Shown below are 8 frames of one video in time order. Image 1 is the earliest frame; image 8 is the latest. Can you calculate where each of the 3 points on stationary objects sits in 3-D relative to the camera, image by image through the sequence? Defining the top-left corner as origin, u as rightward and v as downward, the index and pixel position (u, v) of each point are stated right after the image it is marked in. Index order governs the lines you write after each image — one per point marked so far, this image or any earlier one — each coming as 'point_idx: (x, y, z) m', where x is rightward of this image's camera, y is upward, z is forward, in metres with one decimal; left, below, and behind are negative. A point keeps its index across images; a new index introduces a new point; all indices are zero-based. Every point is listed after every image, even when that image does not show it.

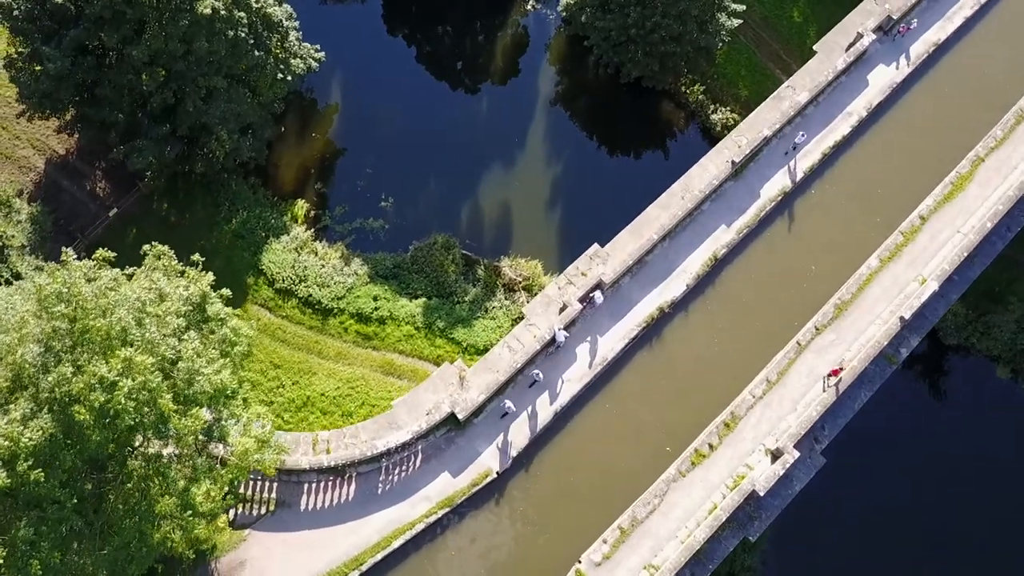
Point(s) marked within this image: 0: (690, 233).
0: (+4.1, +1.3, +18.5) m
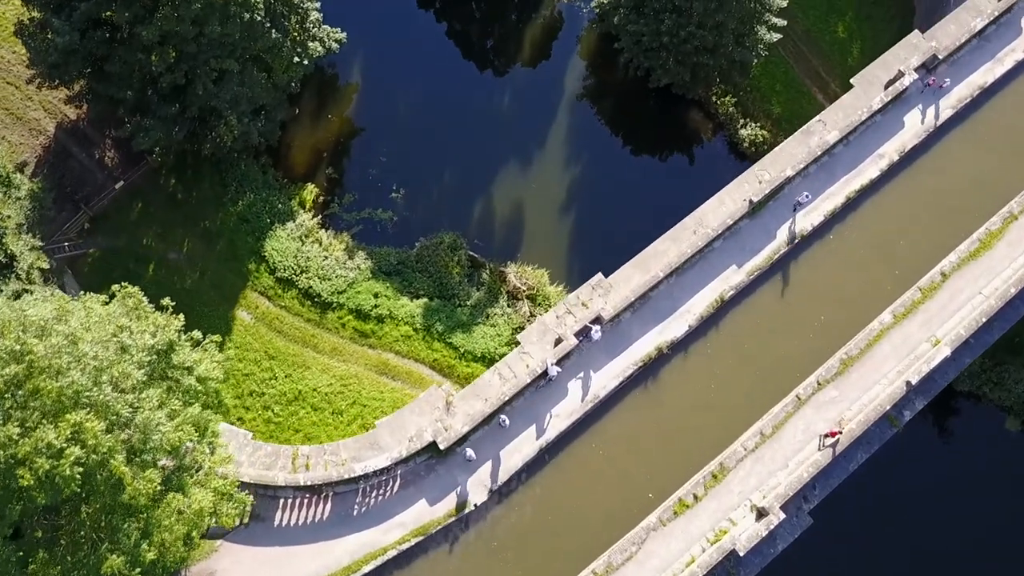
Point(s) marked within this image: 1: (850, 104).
0: (+4.2, +0.4, +17.8) m
1: (+8.1, +4.5, +19.3) m
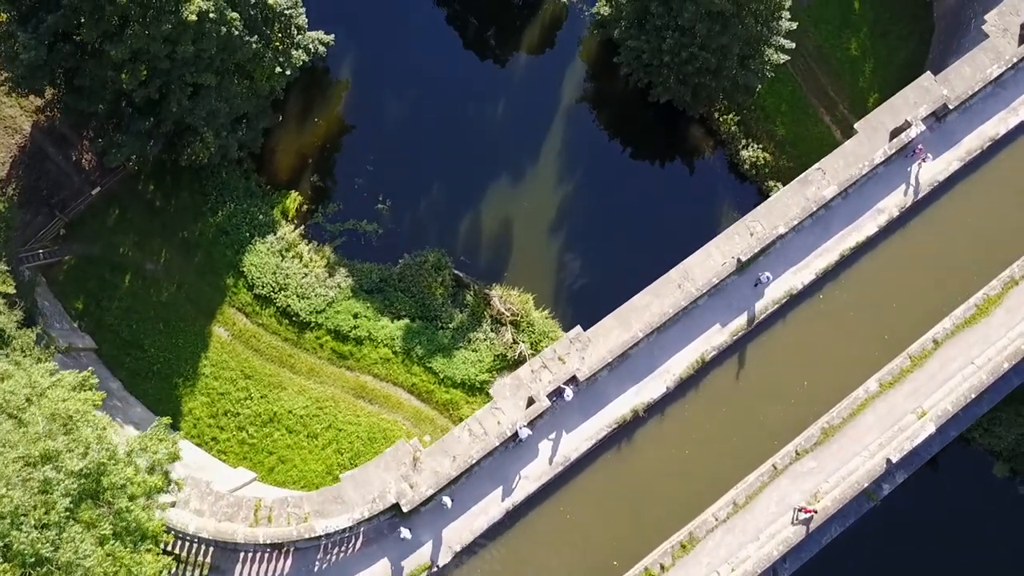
0: (+3.6, -0.8, +17.2) m
1: (+7.8, +3.2, +18.3) m
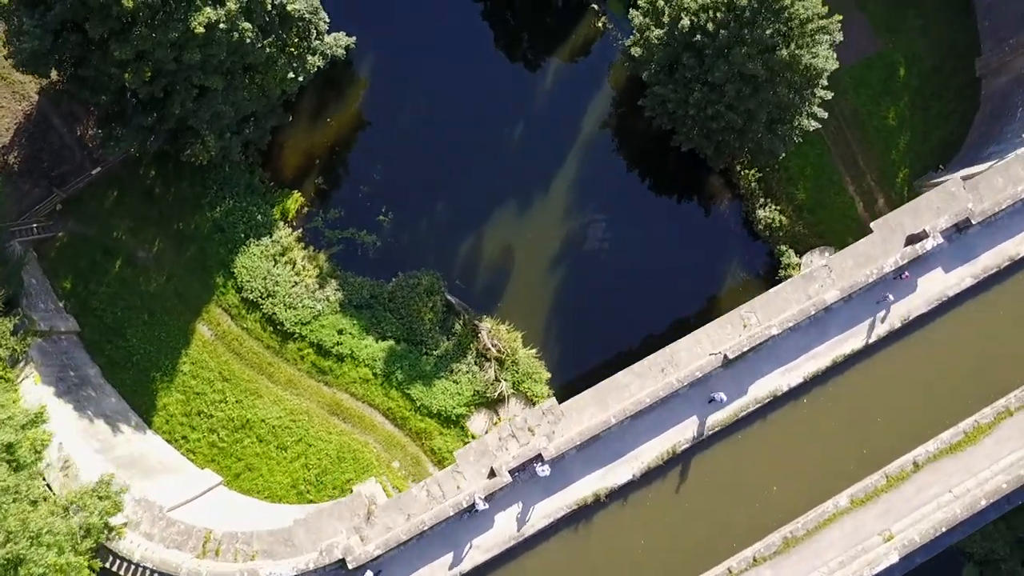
0: (+3.0, -2.6, +16.8) m
1: (+7.7, +0.8, +17.6) m
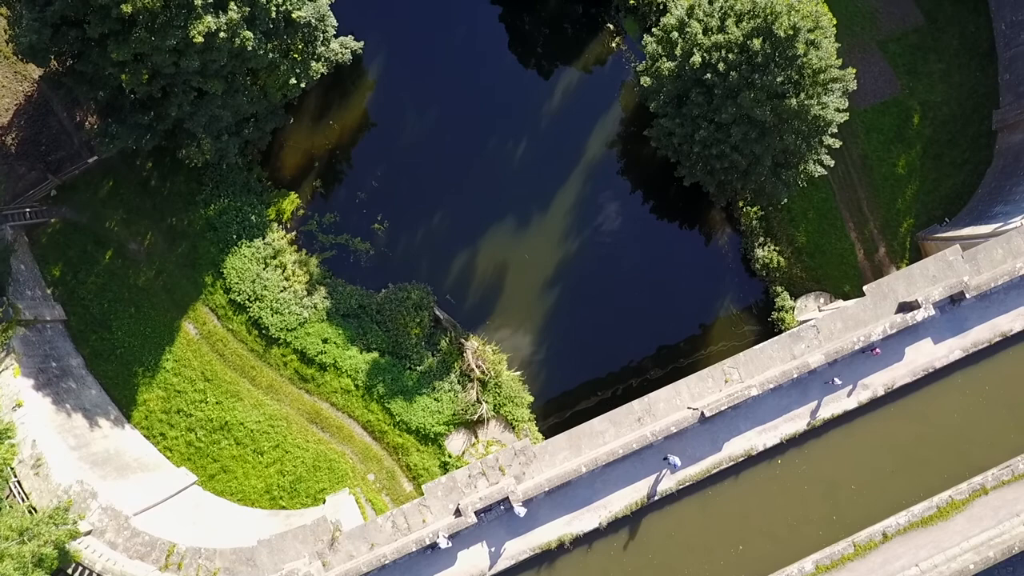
0: (+2.5, -3.6, +16.7) m
1: (+7.4, -0.6, +17.3) m
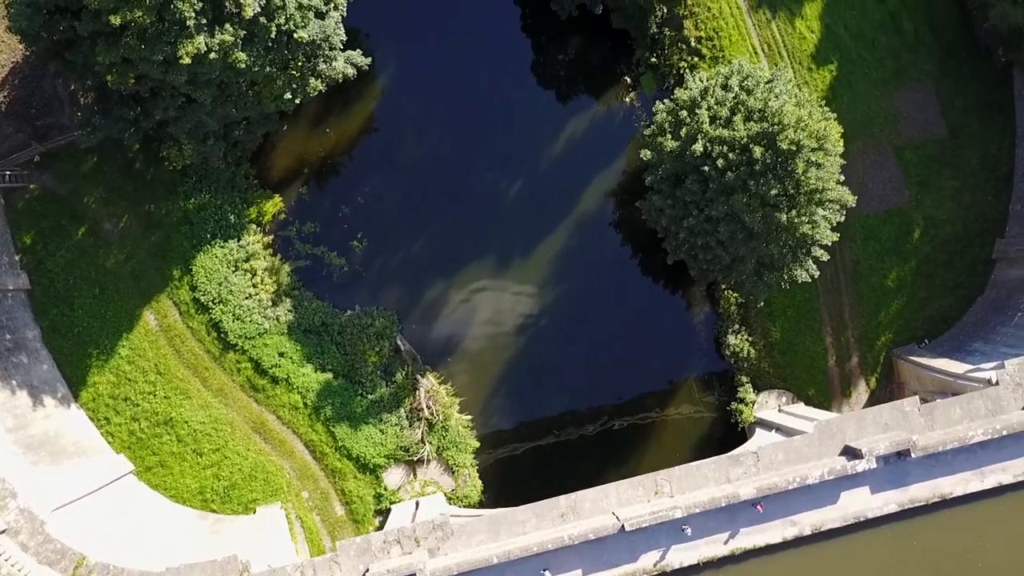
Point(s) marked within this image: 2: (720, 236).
0: (+0.7, -5.6, +16.7) m
1: (+6.1, -3.4, +17.1) m
2: (+5.1, +1.3, +19.8) m
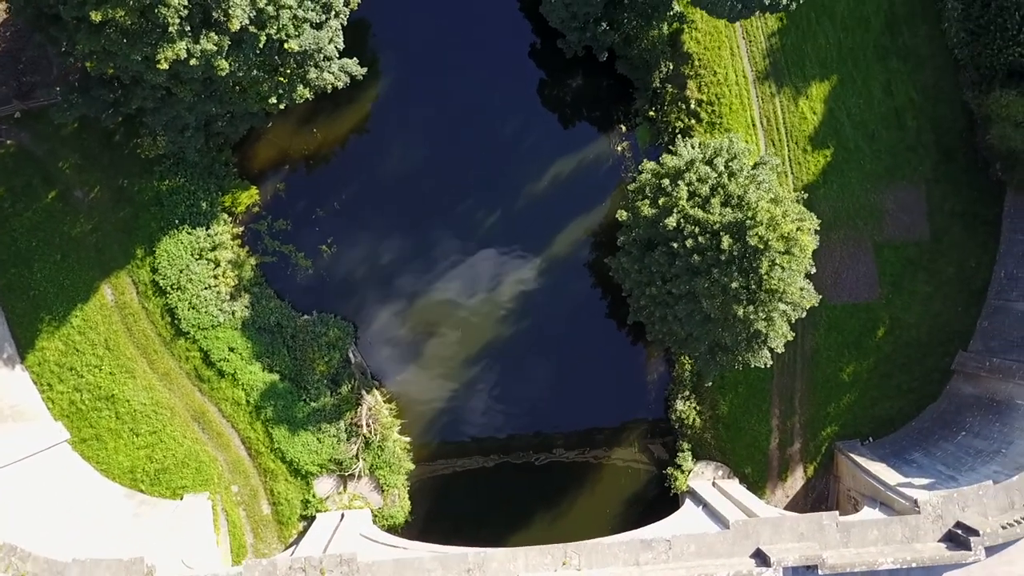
0: (-1.4, -6.8, +16.9) m
1: (+4.3, -5.5, +17.3) m
2: (+4.1, -0.6, +19.8) m
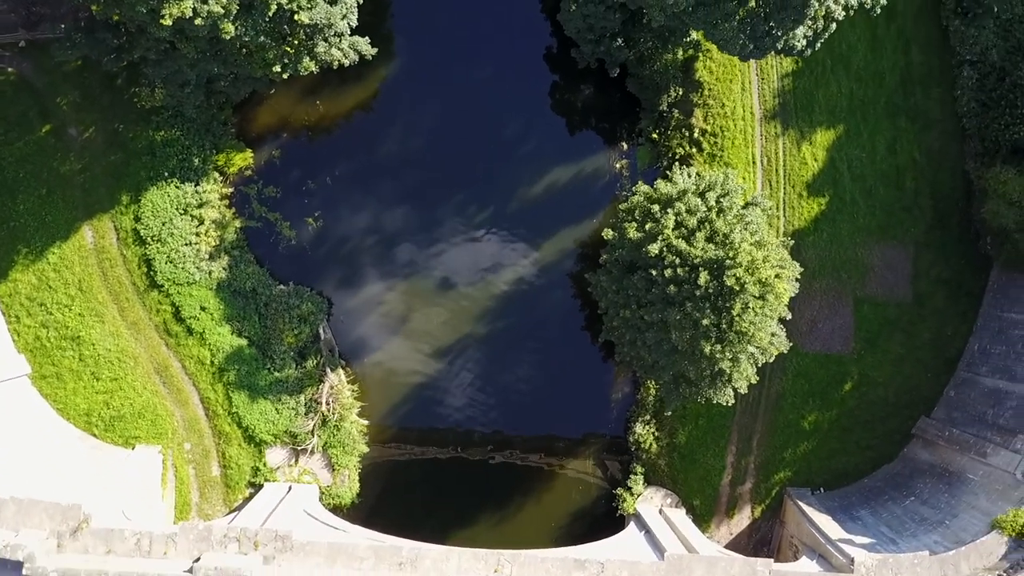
0: (-3.0, -6.6, +17.1) m
1: (+2.8, -6.2, +17.4) m
2: (+3.4, -1.3, +19.8) m
